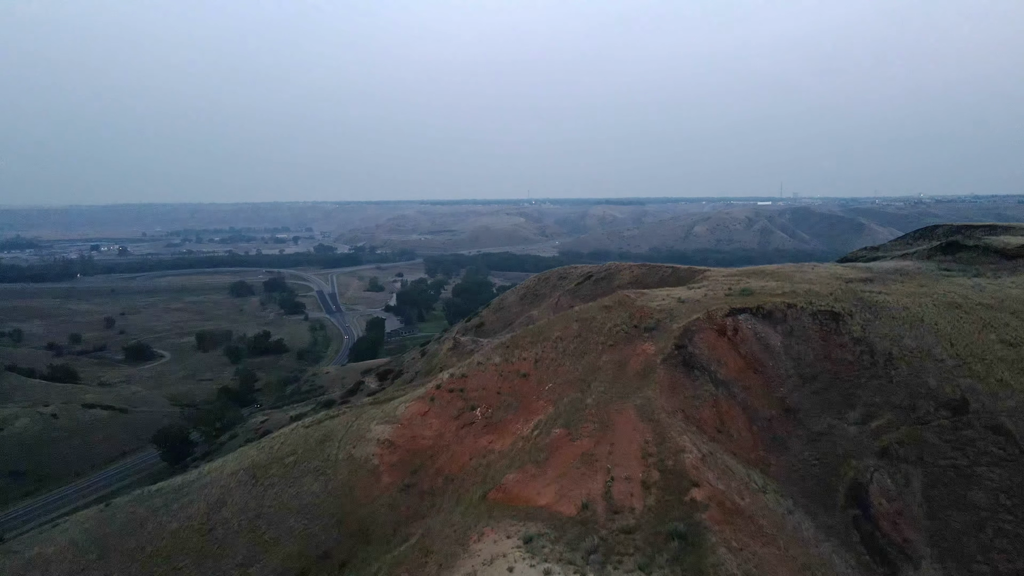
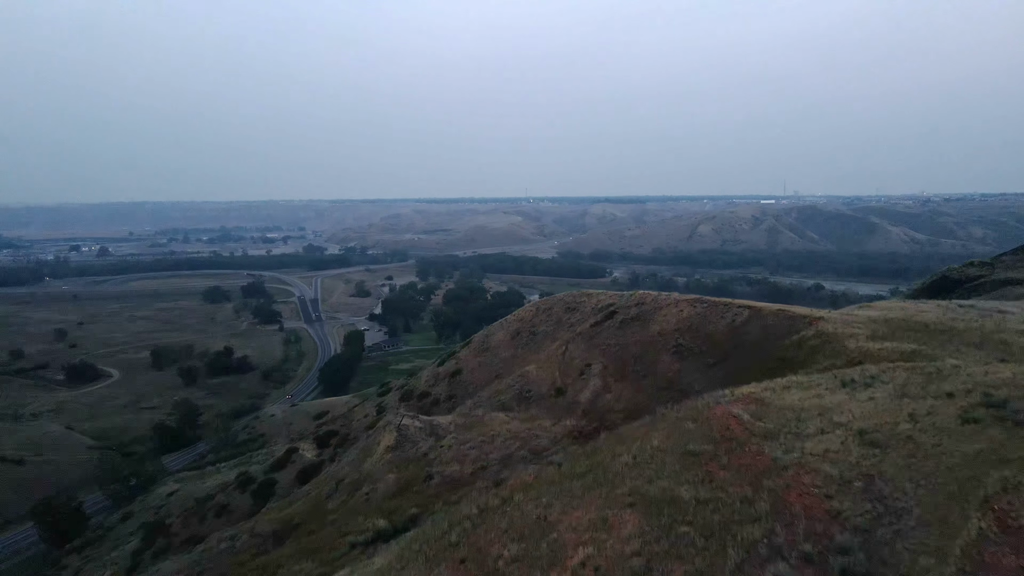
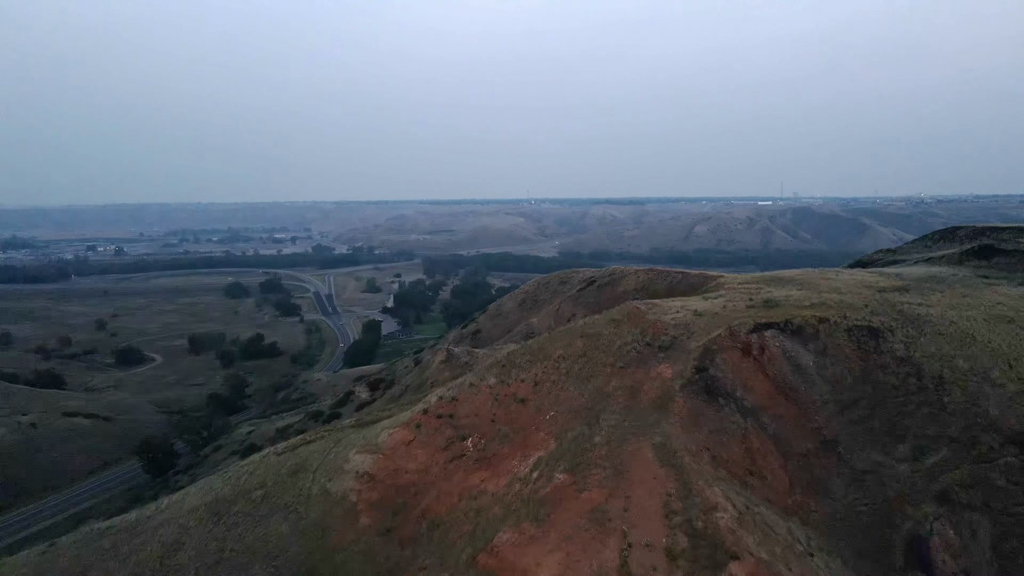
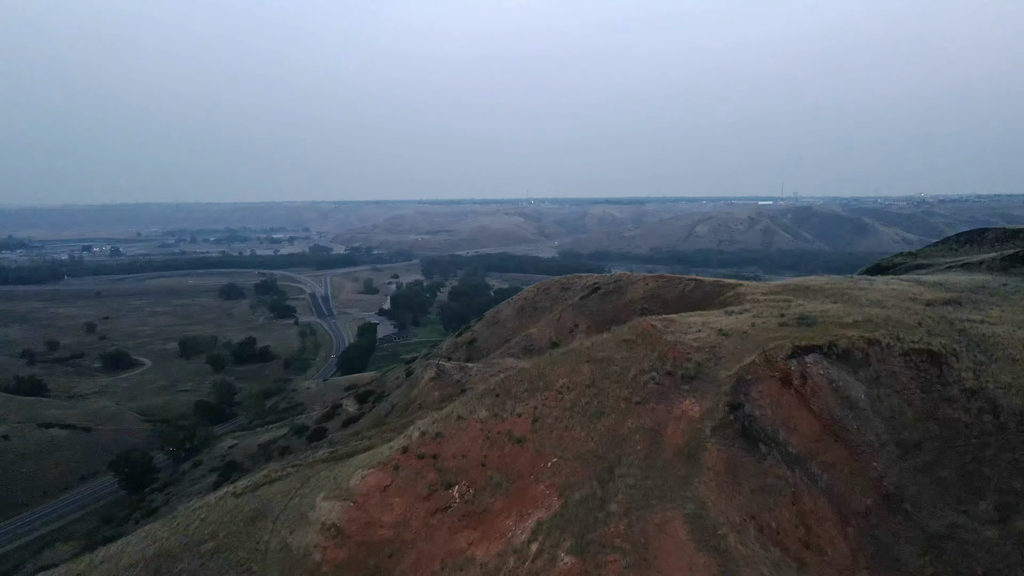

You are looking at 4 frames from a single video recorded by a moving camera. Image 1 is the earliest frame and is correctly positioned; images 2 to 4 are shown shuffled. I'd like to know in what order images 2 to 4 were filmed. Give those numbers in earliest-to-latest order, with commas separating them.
3, 4, 2
